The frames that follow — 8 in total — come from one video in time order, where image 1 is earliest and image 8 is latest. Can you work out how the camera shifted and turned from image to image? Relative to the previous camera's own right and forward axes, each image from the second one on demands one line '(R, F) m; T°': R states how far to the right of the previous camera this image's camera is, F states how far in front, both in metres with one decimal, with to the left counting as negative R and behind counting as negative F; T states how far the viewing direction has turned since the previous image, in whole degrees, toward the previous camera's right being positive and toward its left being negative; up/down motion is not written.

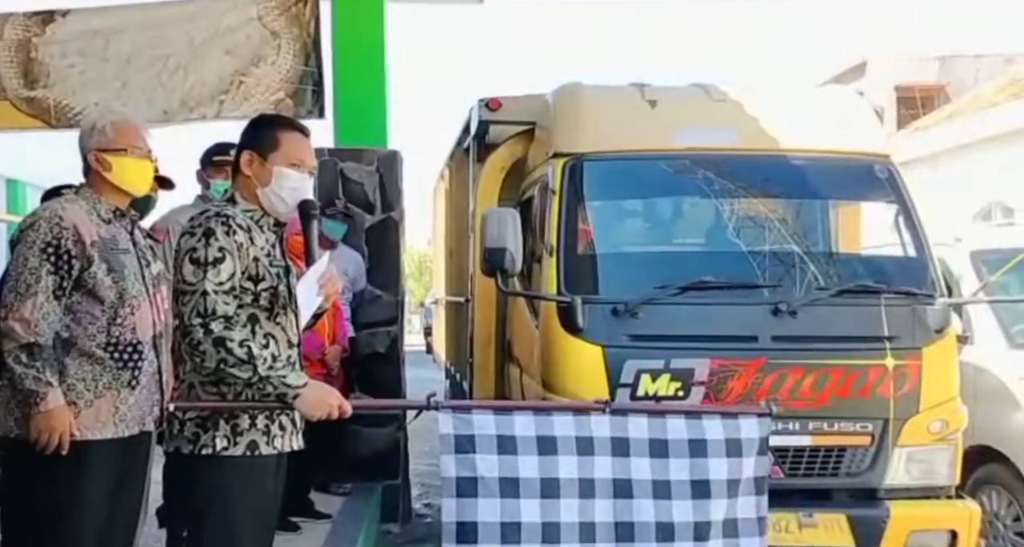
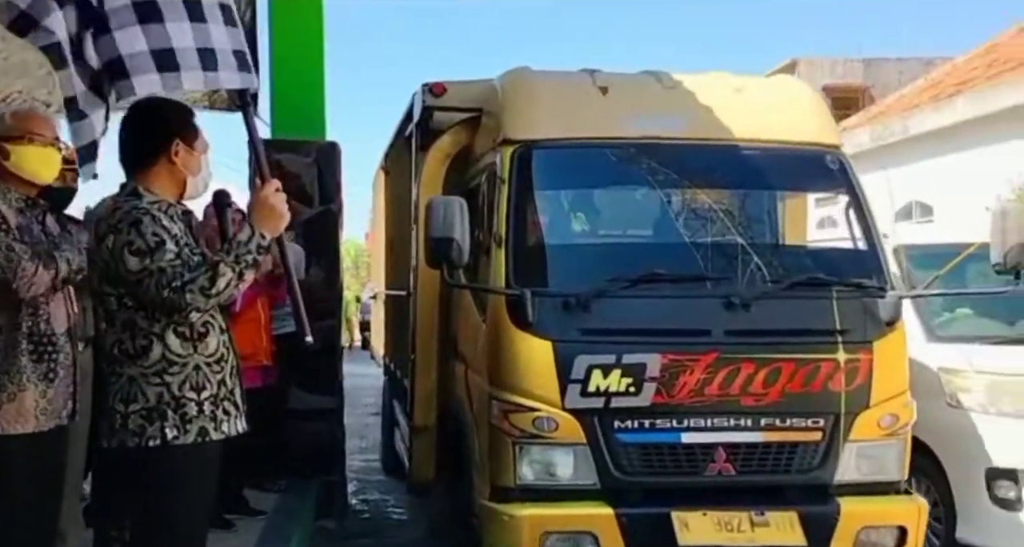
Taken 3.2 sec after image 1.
(0.0, +0.2) m; +4°
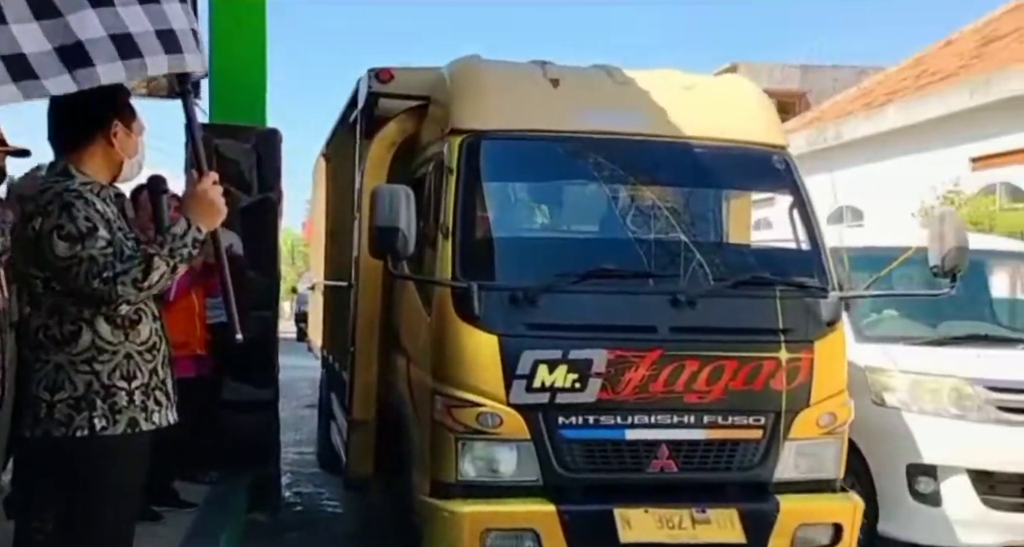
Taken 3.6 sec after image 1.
(0.0, +0.1) m; +4°
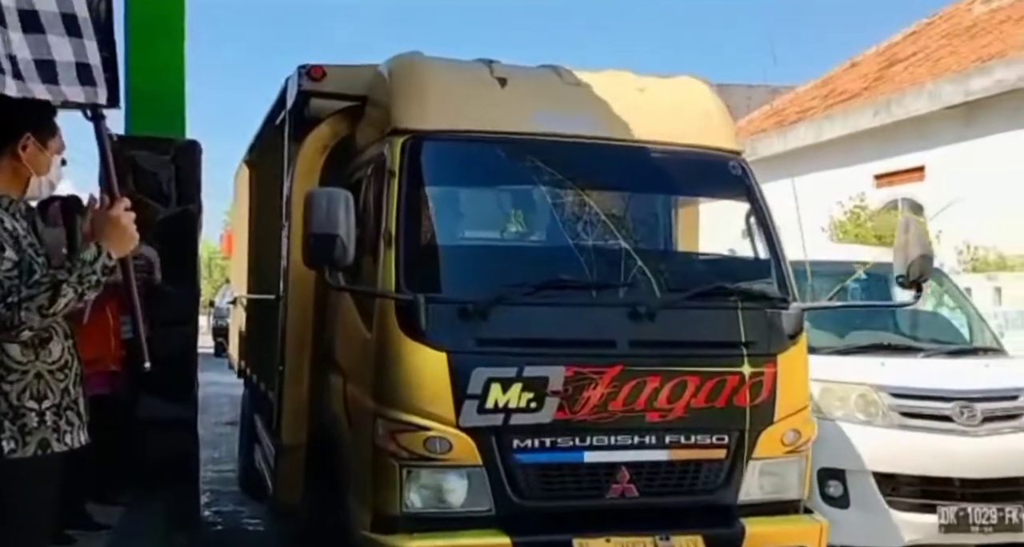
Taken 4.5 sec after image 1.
(-0.1, +0.3) m; +4°
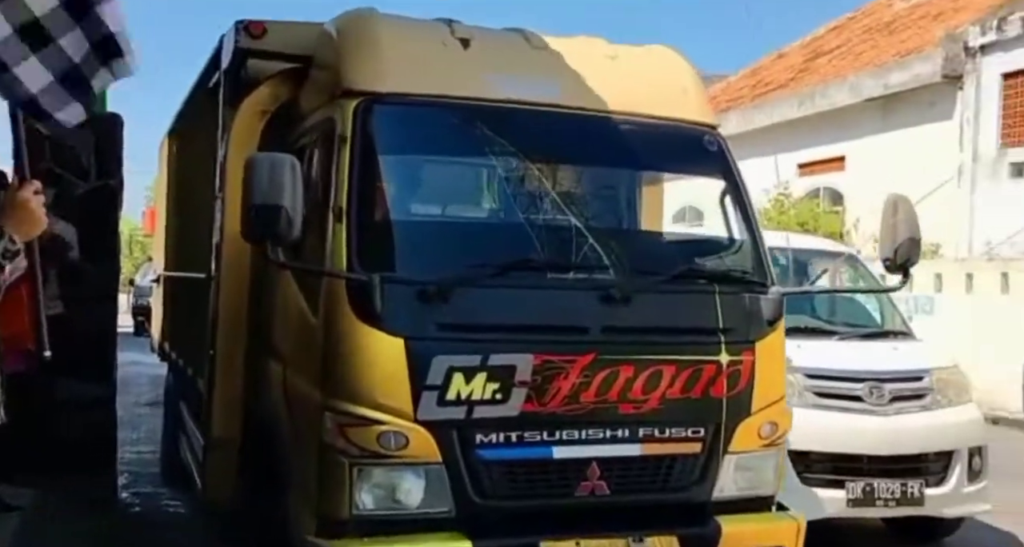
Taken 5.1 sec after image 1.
(-0.1, +0.3) m; +4°
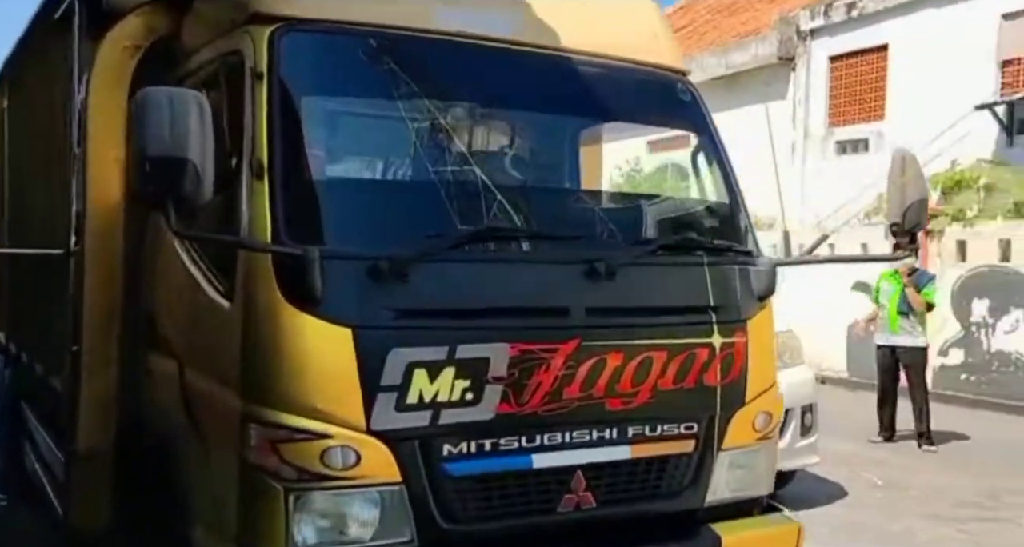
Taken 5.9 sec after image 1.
(-0.3, +0.6) m; +8°
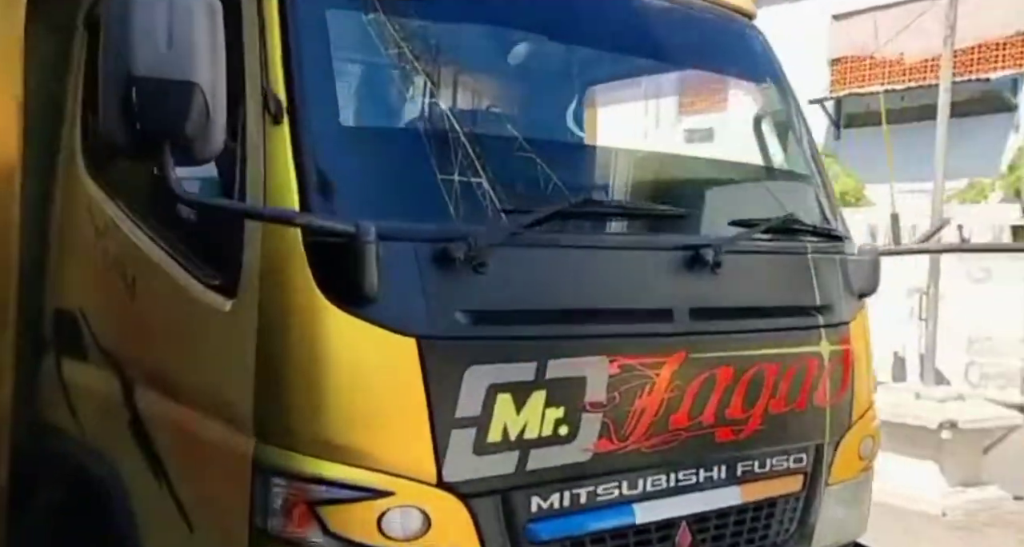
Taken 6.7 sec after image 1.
(-0.5, +0.7) m; +8°
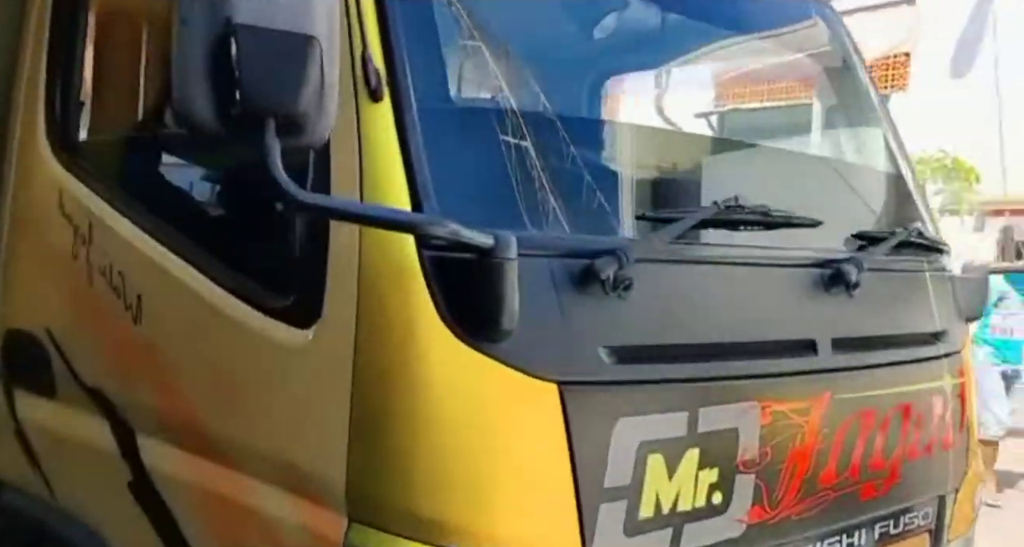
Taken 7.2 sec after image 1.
(-0.4, +0.4) m; +6°
